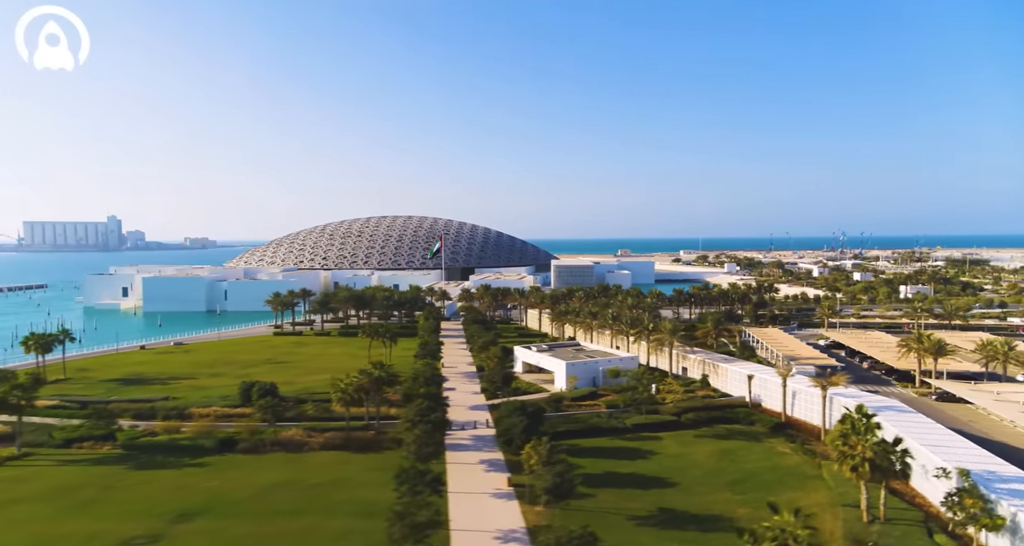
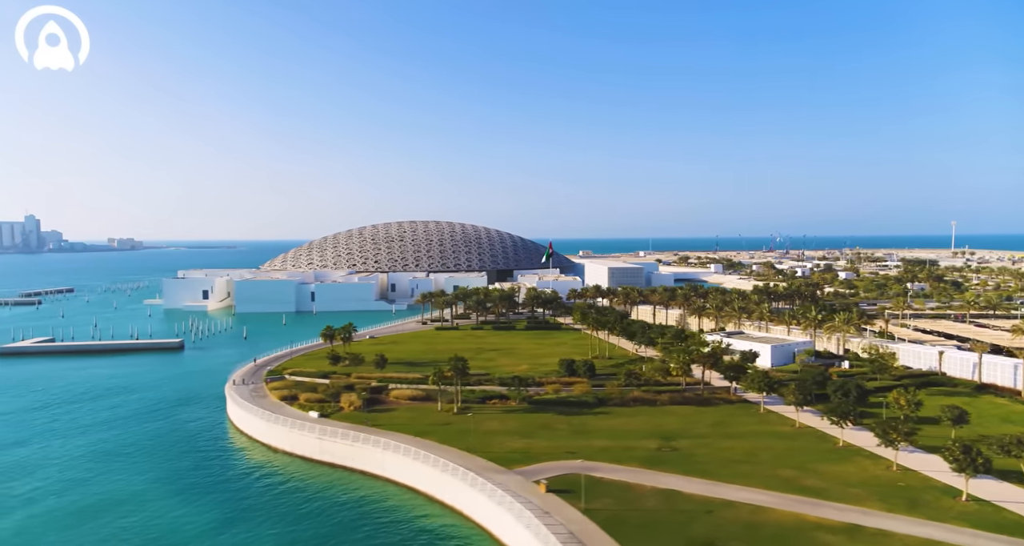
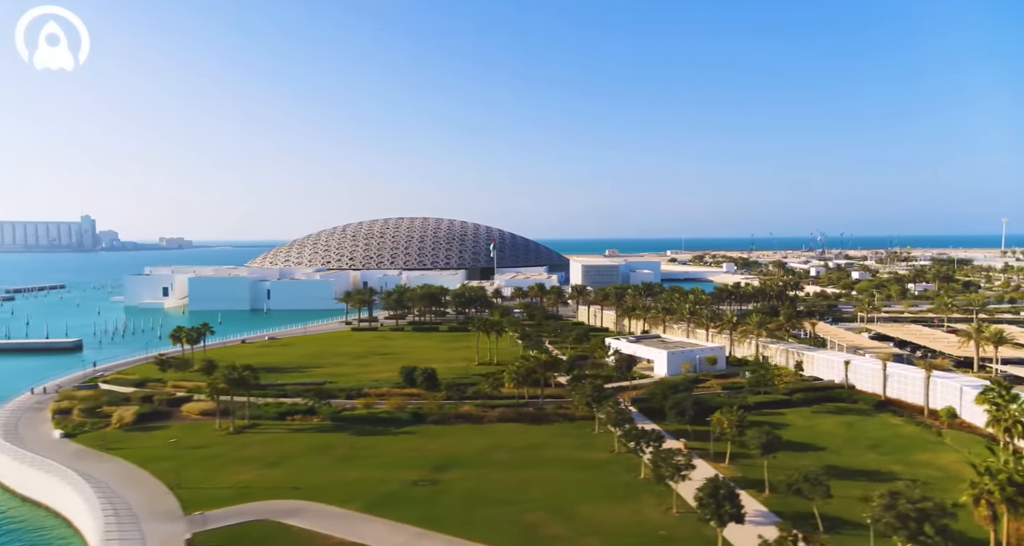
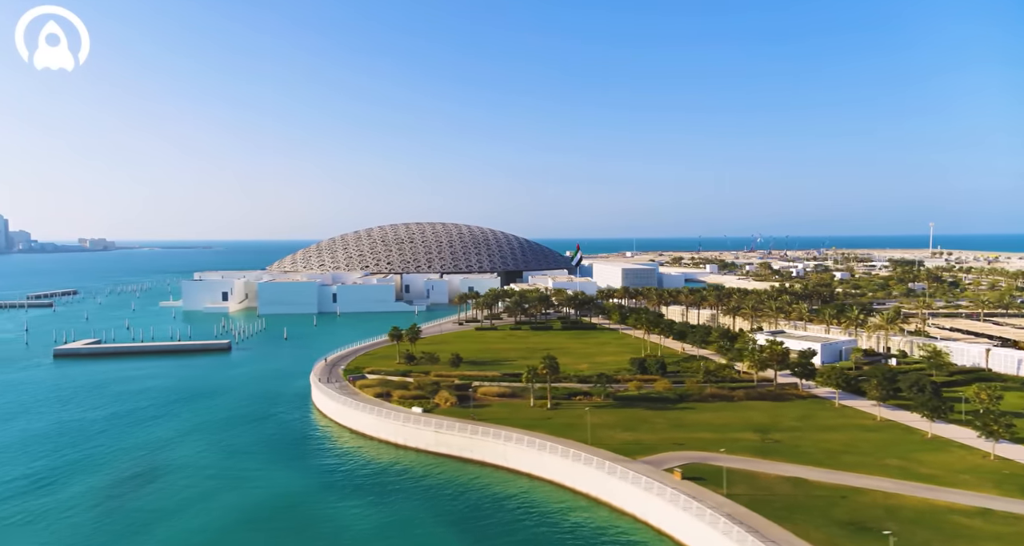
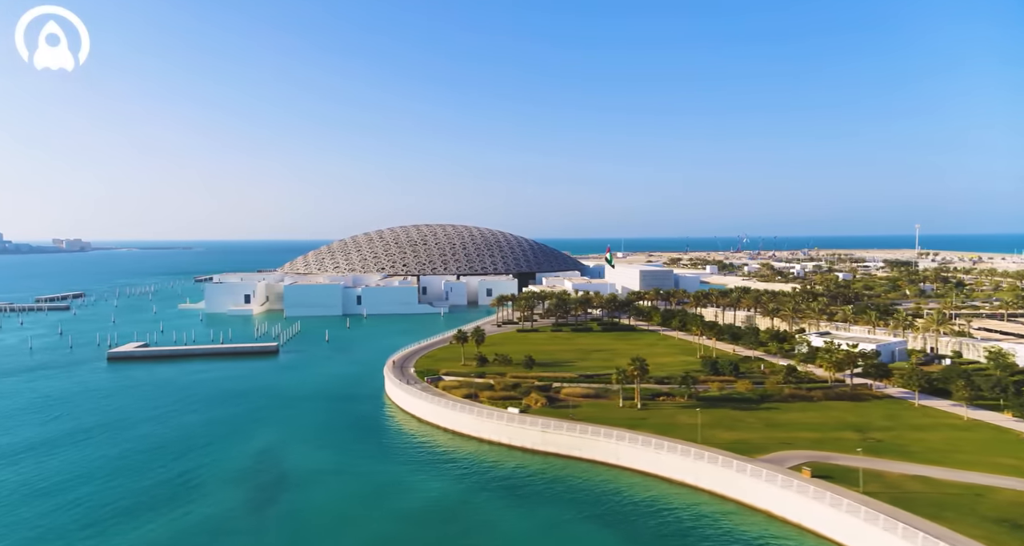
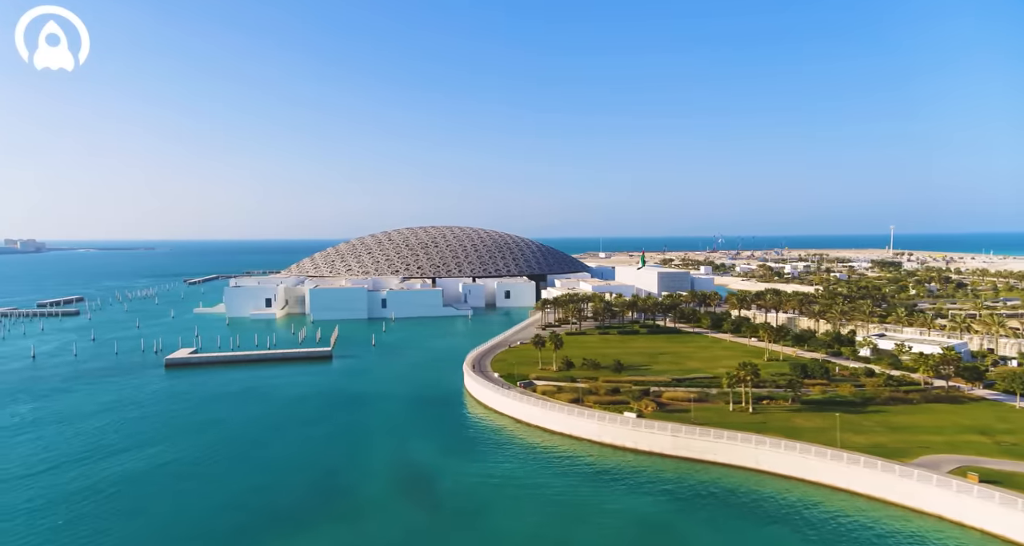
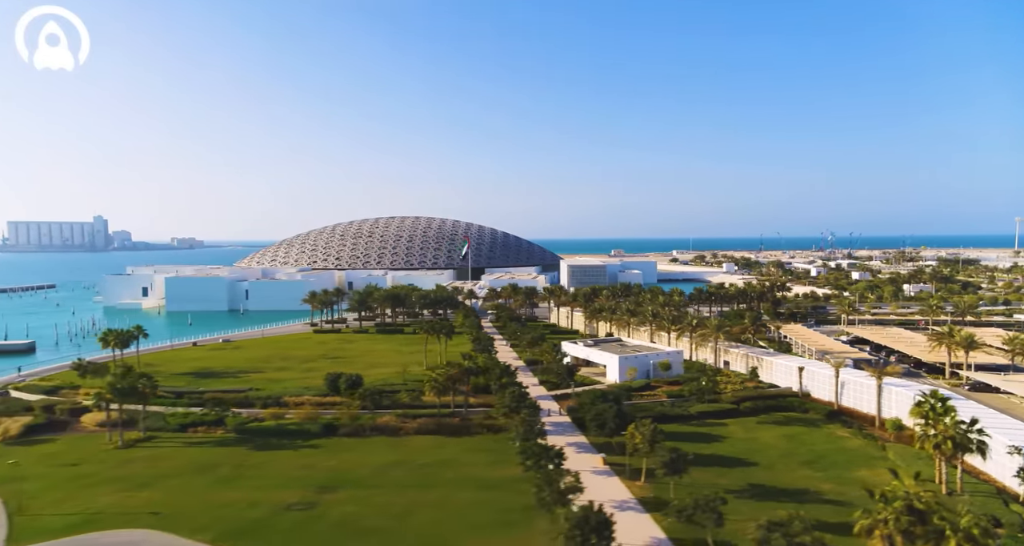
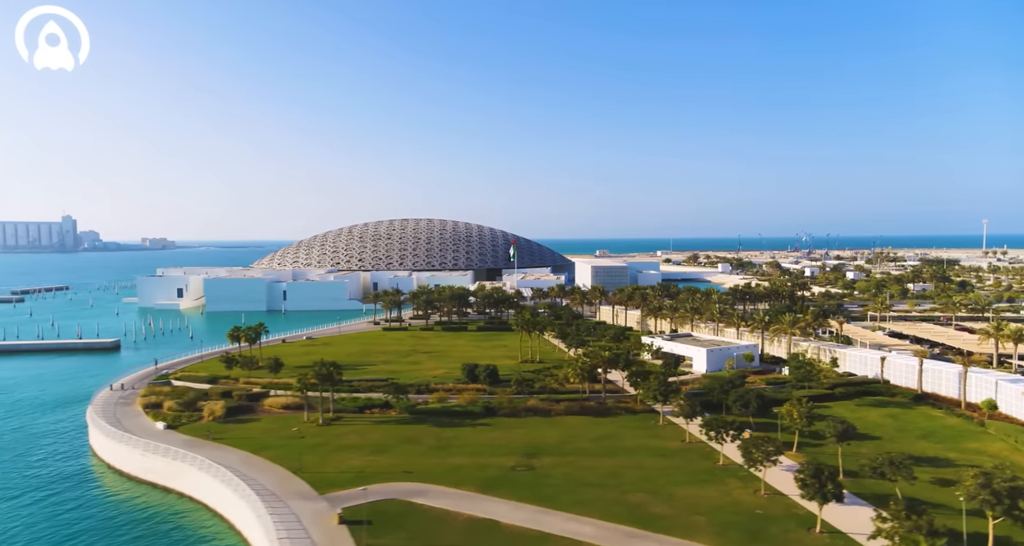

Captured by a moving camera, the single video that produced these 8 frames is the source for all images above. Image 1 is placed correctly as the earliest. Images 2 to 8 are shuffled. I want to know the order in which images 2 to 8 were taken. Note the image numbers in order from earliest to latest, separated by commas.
7, 3, 8, 2, 4, 5, 6
